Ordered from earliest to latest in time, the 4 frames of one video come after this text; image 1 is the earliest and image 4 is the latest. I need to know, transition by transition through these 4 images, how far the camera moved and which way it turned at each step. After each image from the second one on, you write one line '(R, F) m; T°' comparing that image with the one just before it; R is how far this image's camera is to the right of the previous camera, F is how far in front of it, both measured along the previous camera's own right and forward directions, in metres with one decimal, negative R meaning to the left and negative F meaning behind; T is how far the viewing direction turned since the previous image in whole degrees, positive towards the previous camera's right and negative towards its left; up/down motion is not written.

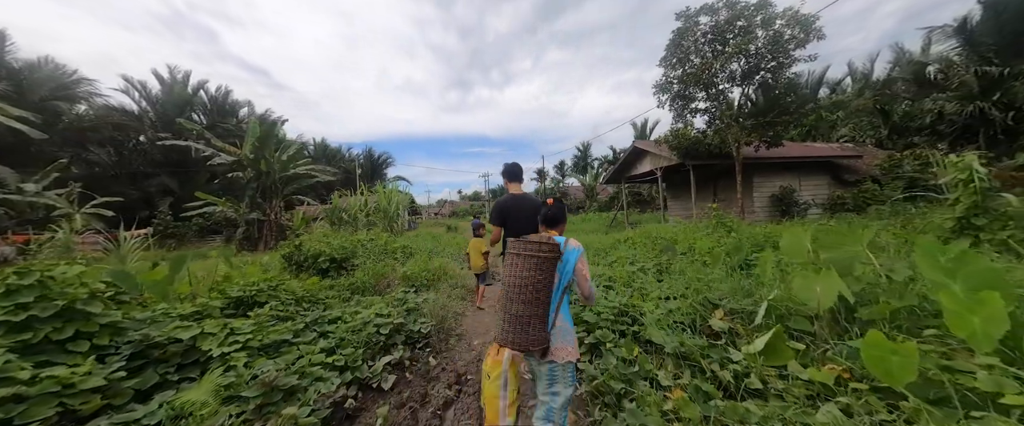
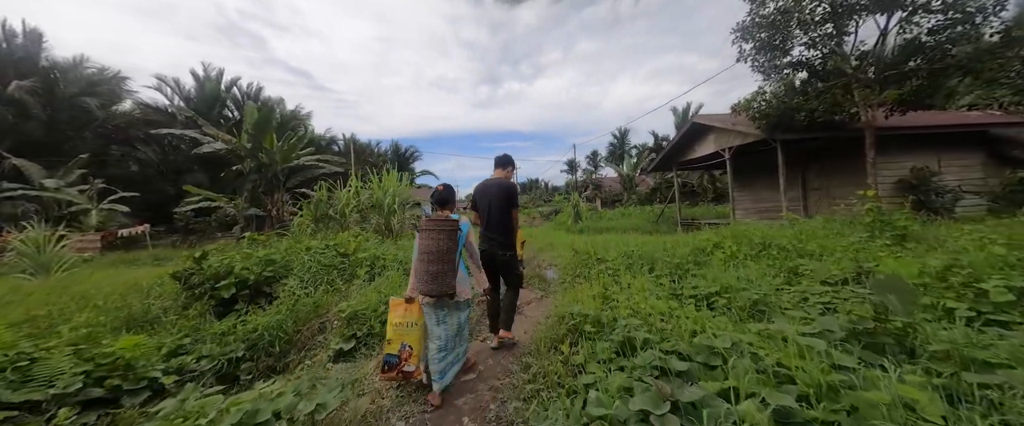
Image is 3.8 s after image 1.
(+0.1, +2.3) m; -5°
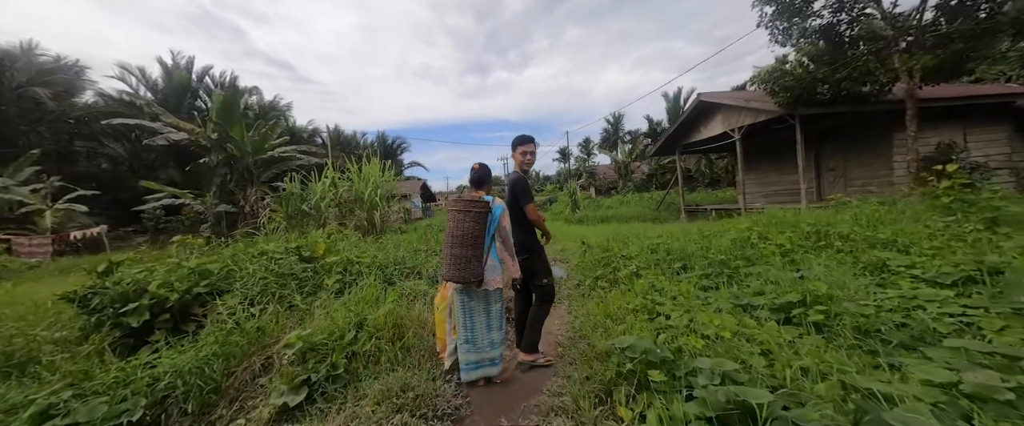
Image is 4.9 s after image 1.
(-0.1, +0.8) m; +2°
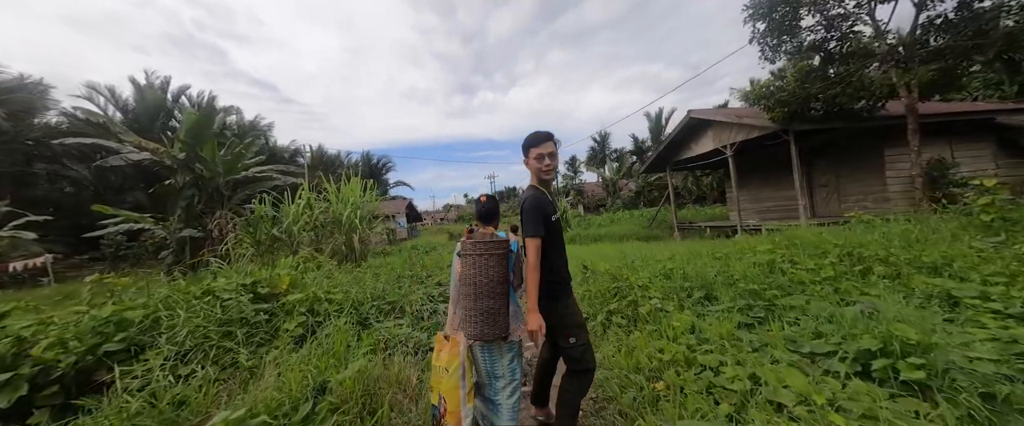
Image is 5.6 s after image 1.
(-0.1, +0.5) m; +2°
